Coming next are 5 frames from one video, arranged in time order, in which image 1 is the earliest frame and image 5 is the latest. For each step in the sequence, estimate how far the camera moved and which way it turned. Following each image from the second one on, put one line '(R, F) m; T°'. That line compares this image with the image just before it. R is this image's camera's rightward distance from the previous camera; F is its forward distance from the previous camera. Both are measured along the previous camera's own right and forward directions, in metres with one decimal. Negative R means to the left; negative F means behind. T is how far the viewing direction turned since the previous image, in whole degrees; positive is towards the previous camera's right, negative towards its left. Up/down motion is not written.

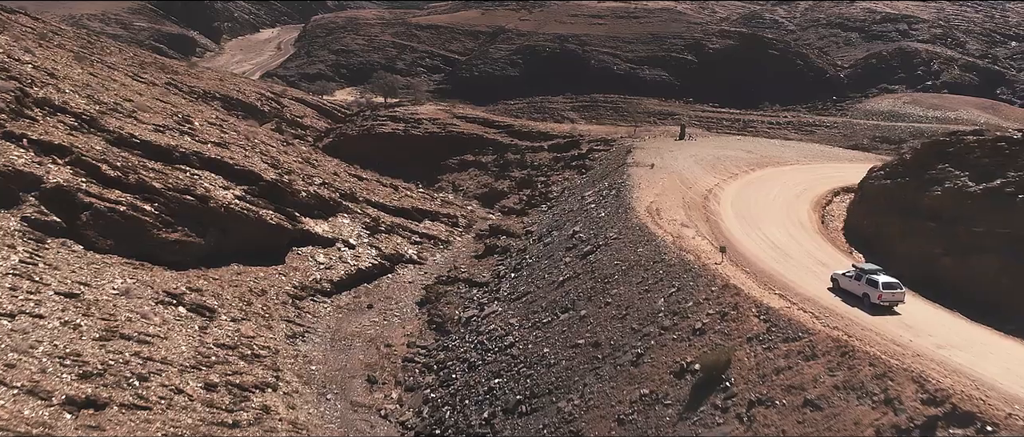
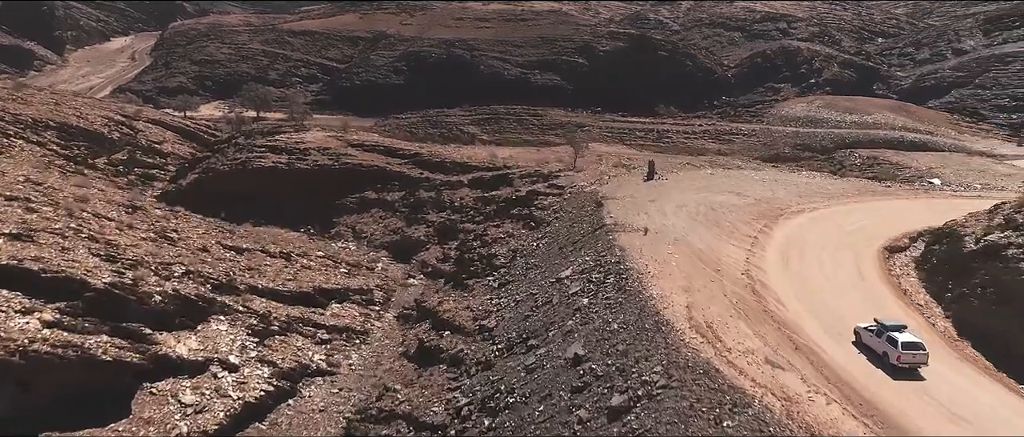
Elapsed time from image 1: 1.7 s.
(-1.6, +7.5) m; +9°
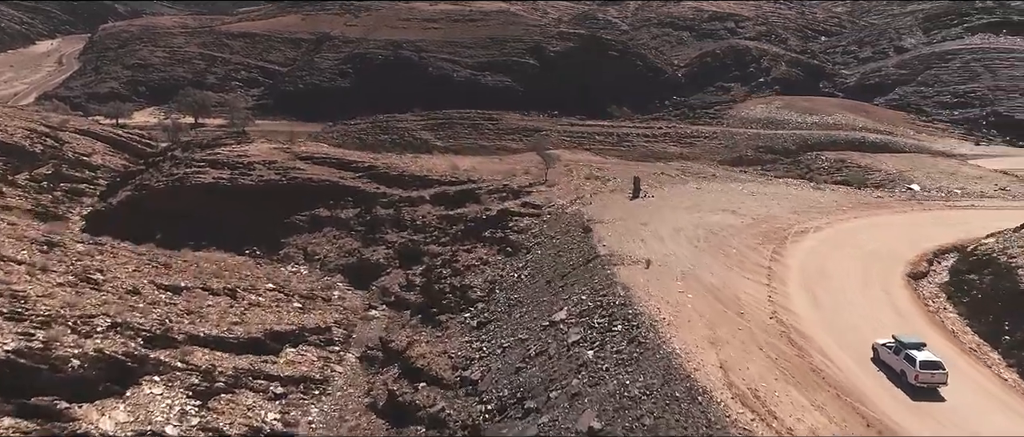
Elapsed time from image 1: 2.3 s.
(-0.8, +2.6) m; +4°
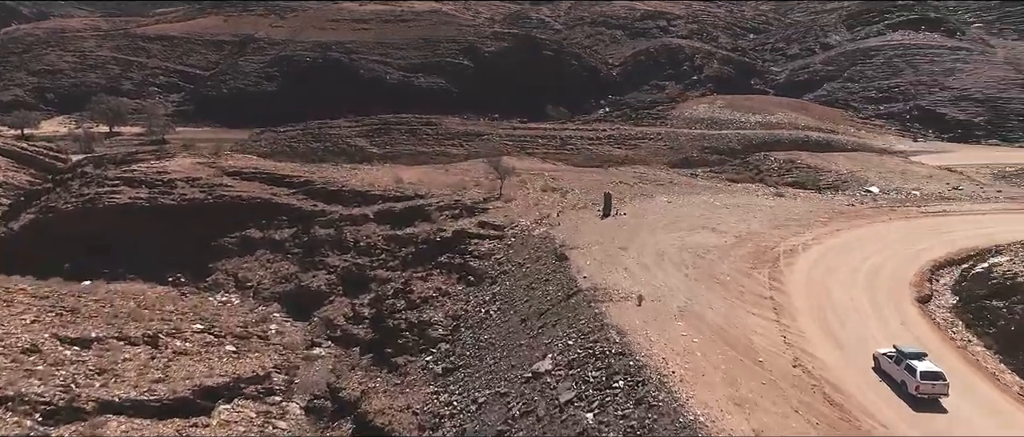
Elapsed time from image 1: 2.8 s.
(-0.8, +2.4) m; +5°
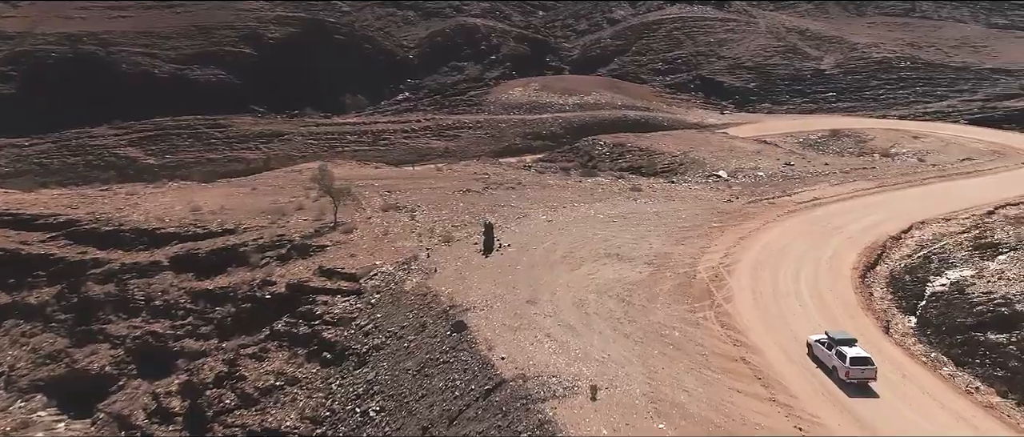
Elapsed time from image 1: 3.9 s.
(-1.3, +4.9) m; +15°
